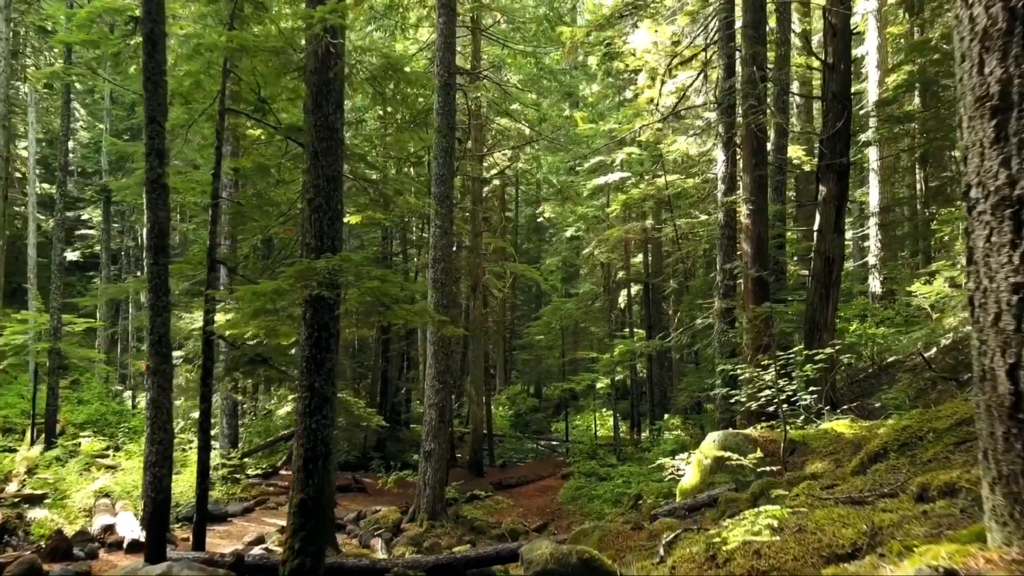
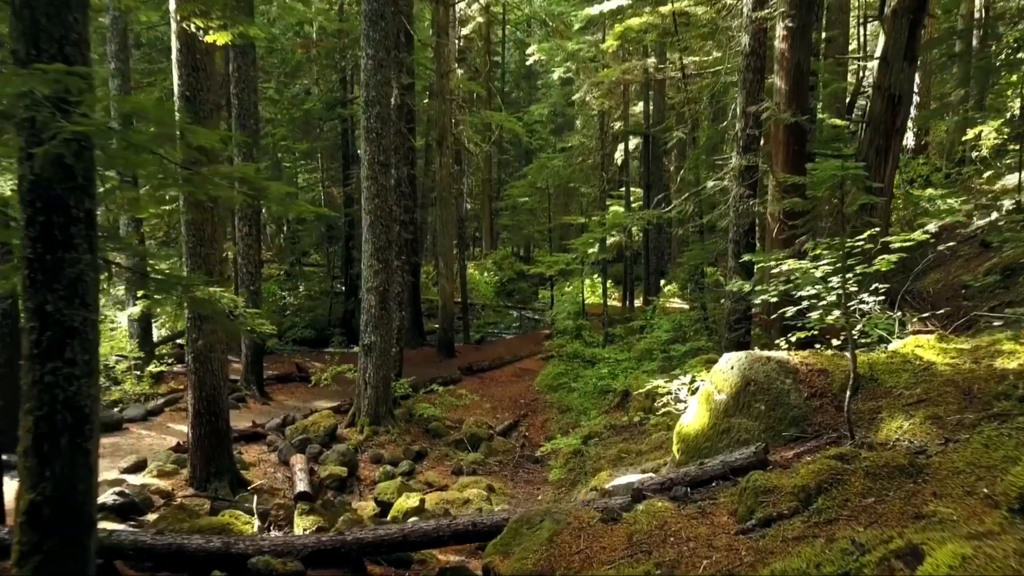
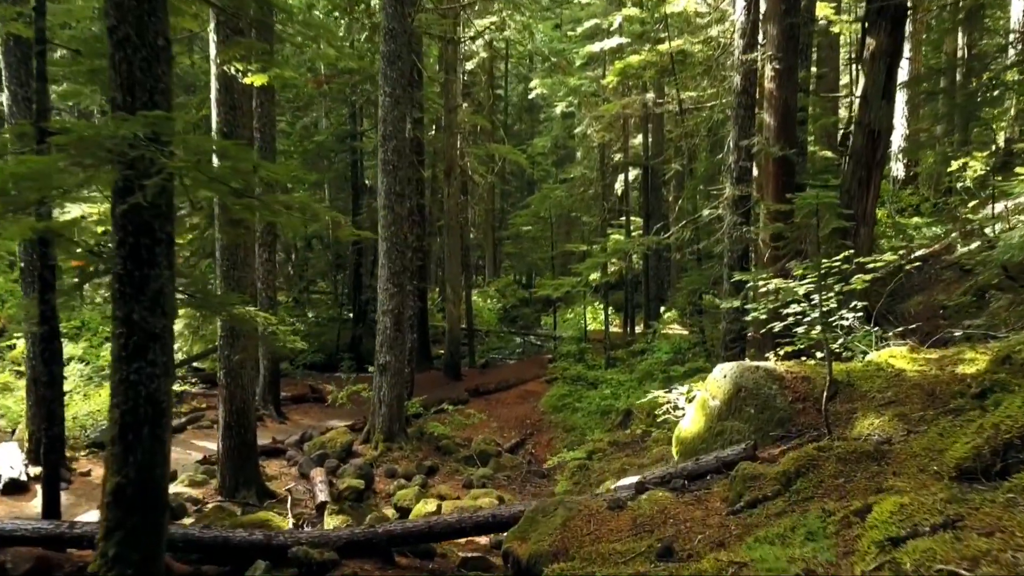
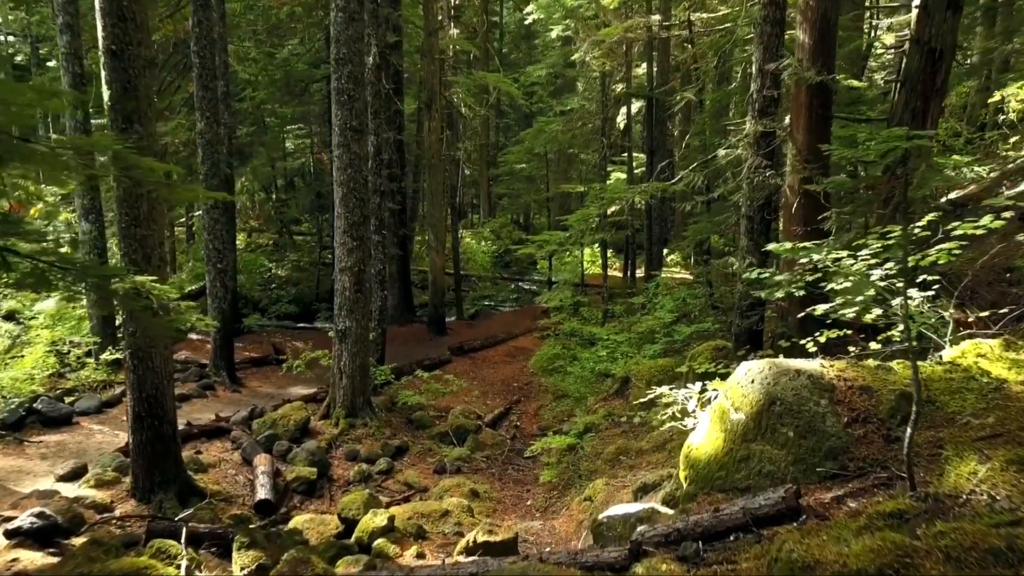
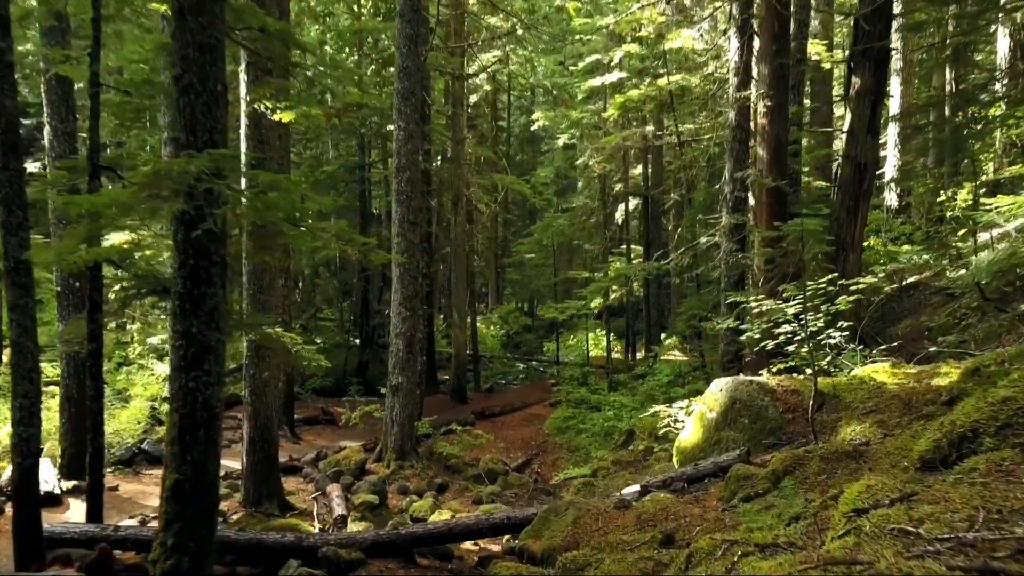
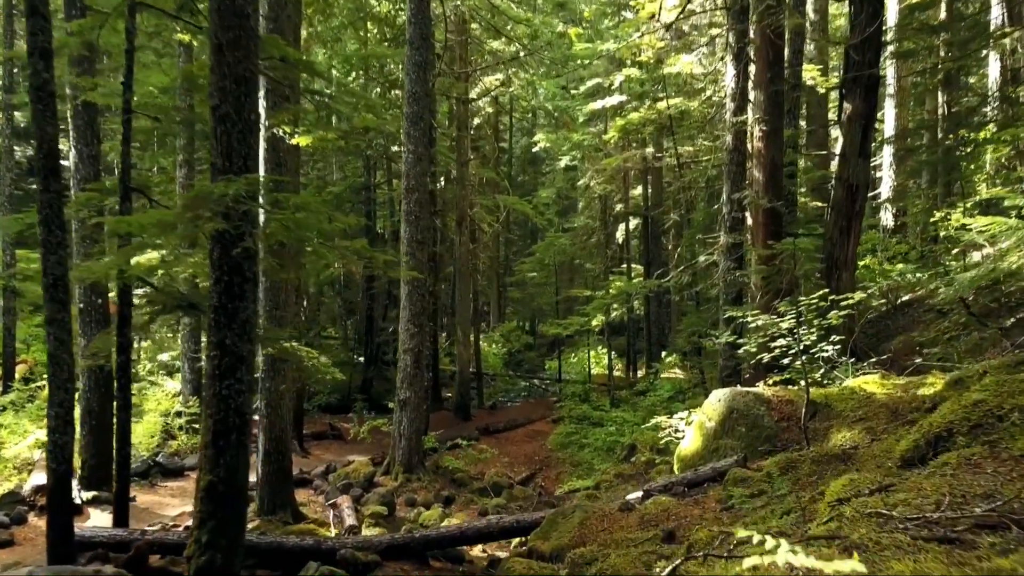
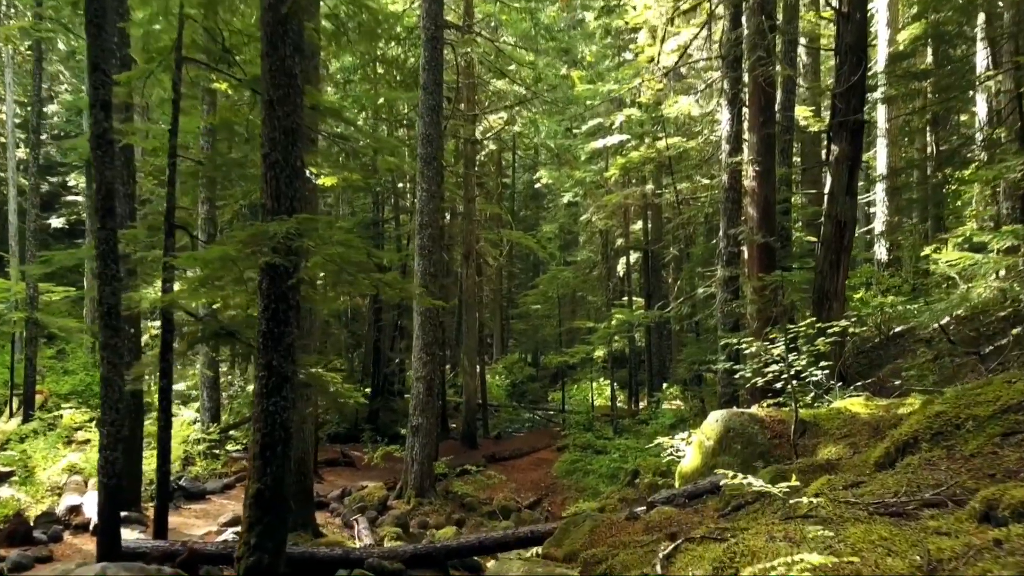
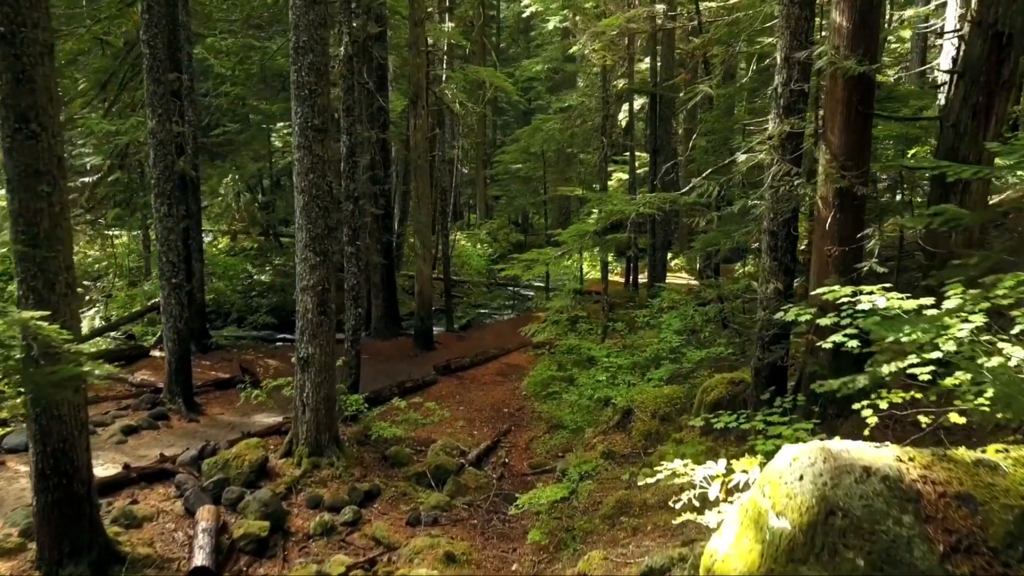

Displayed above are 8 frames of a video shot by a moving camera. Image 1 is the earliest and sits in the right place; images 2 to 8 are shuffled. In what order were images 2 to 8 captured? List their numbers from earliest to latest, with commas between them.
7, 6, 5, 3, 2, 4, 8
